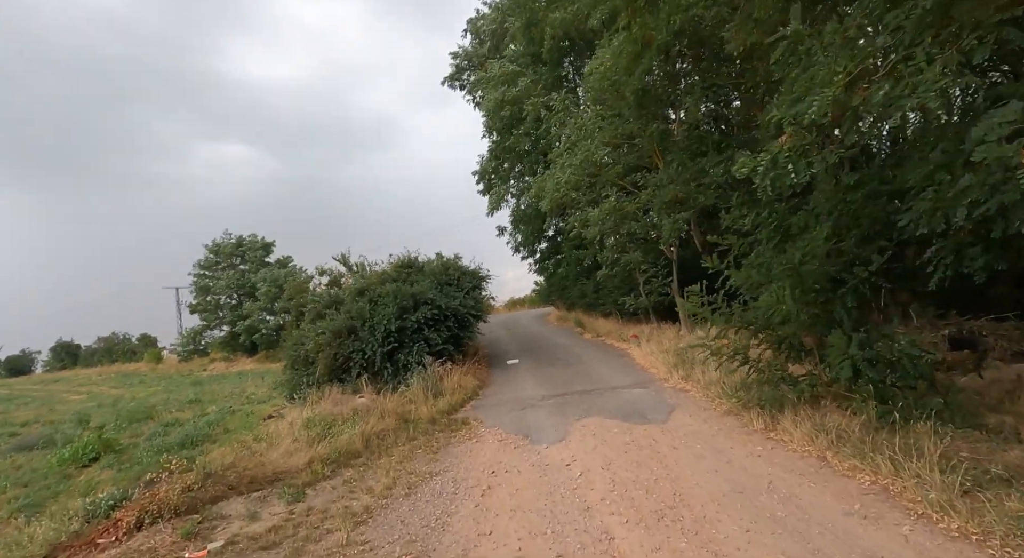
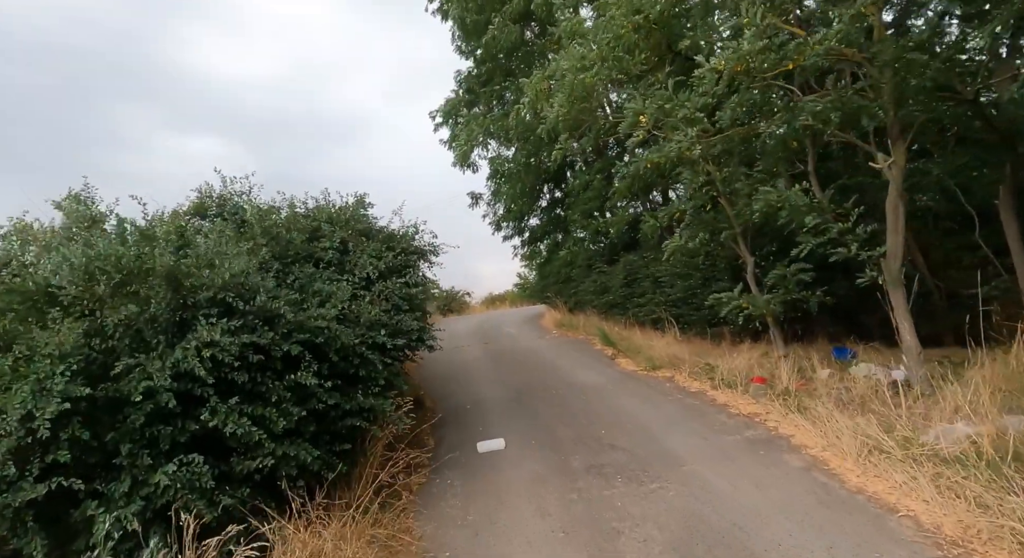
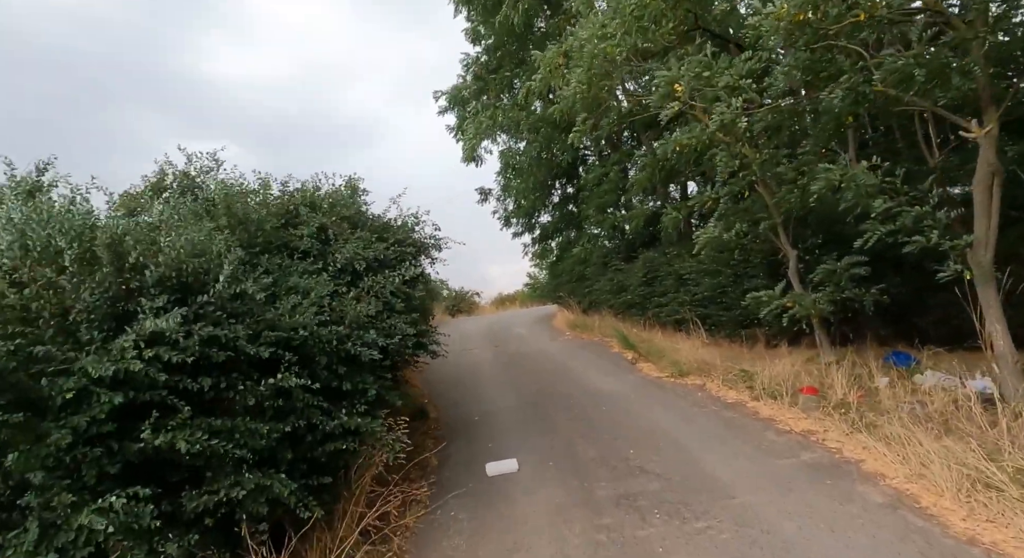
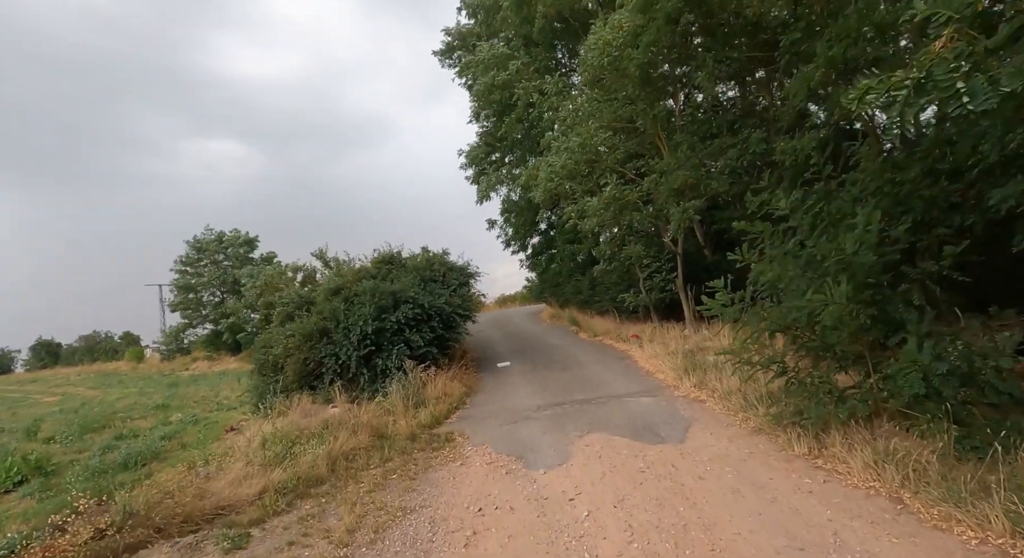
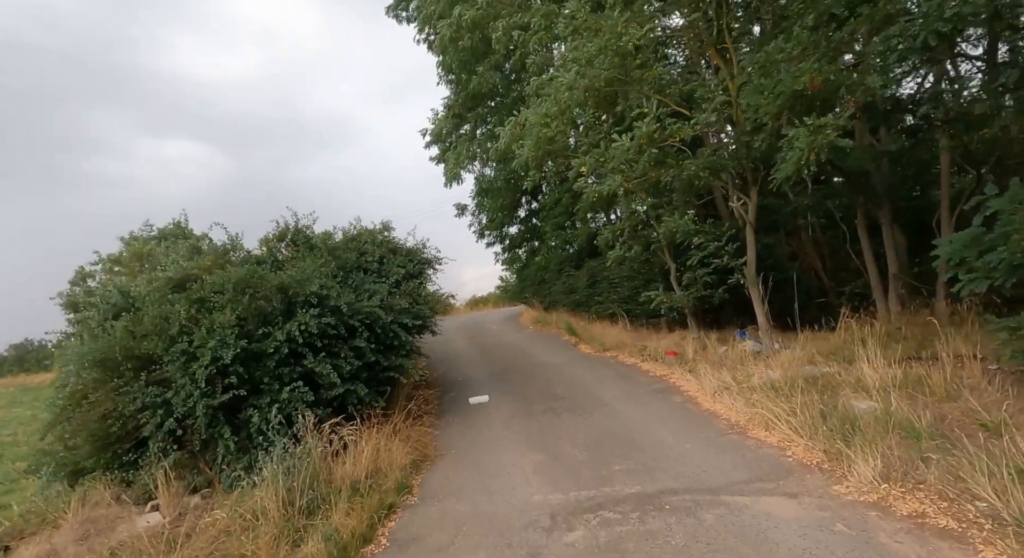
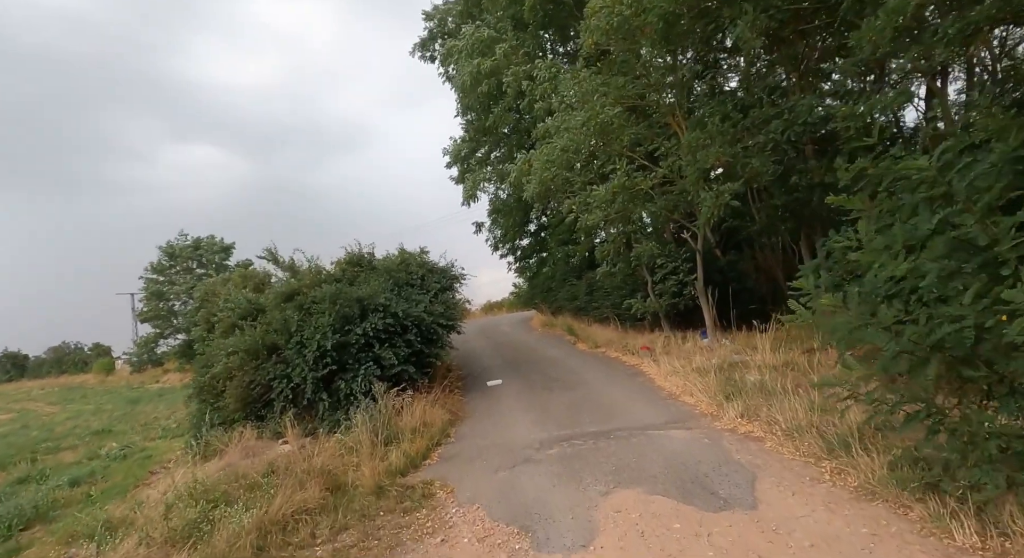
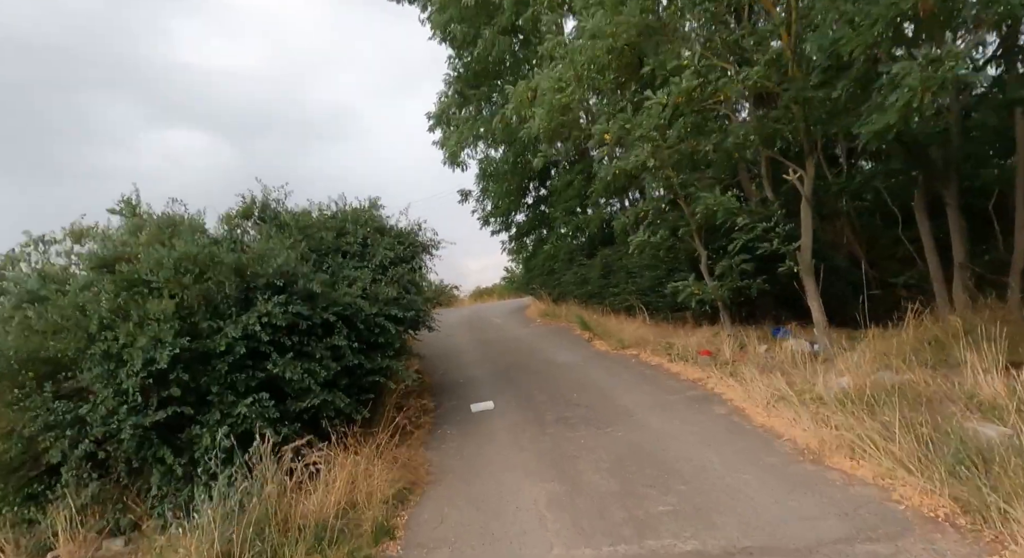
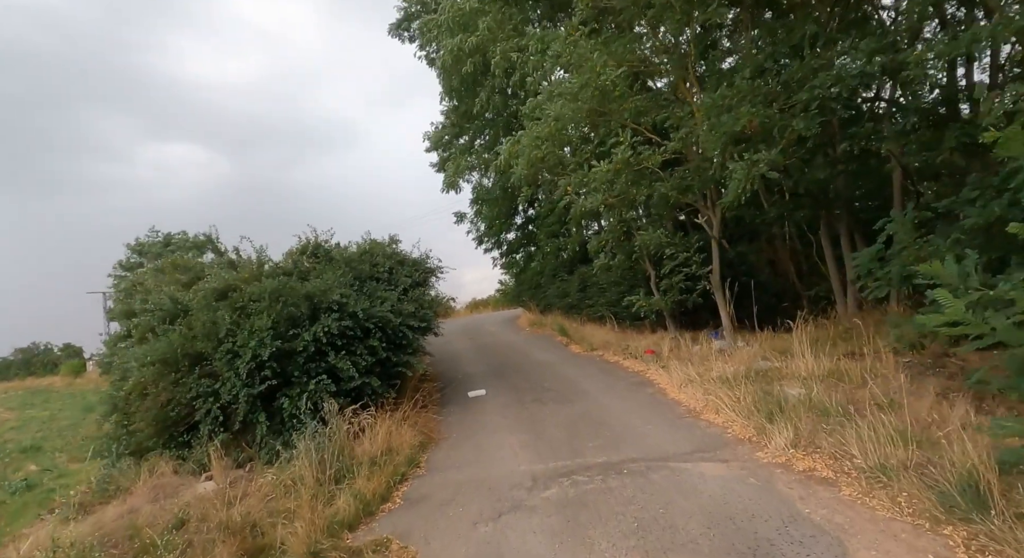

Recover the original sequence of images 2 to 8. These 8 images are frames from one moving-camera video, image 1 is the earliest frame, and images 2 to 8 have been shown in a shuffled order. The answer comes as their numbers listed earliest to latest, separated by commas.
4, 6, 8, 5, 7, 2, 3
